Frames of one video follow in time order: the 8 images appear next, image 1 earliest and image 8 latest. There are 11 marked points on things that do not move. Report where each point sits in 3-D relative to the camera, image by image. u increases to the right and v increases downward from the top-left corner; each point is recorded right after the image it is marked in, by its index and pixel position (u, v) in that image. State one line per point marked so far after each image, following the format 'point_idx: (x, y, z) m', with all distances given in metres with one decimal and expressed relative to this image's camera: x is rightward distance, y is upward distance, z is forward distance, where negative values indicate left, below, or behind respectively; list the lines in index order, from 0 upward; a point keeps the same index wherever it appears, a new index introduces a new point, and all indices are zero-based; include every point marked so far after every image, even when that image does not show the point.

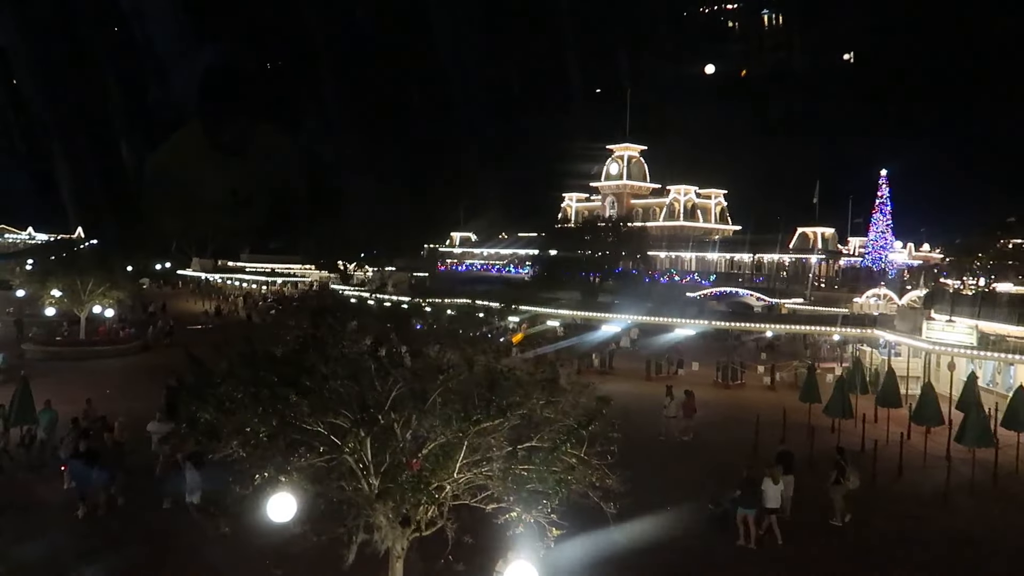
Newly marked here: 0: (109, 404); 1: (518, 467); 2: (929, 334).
0: (-10.2, -3.0, +18.8) m
1: (+0.1, -1.3, +5.5) m
2: (+10.2, -1.1, +18.3) m
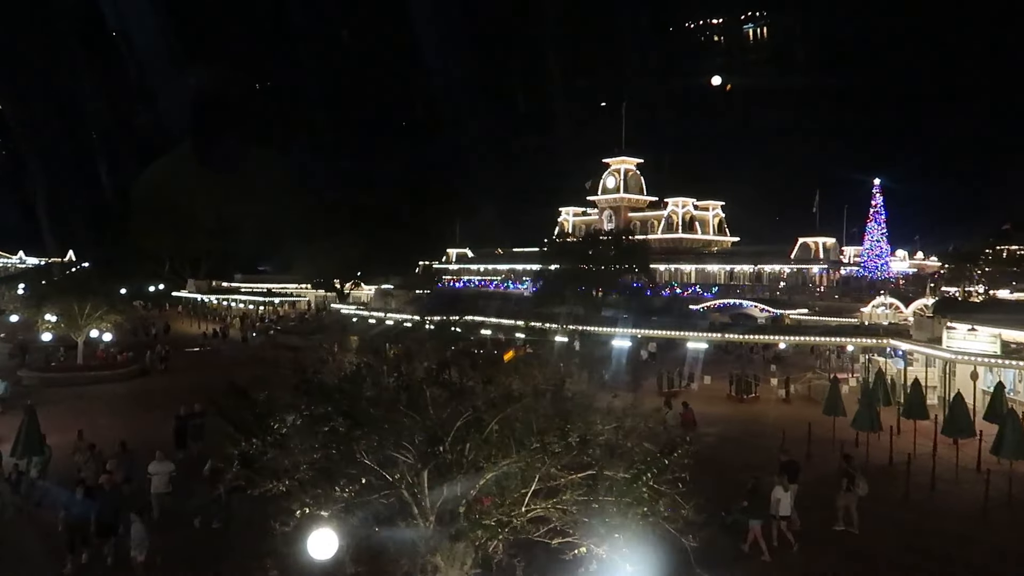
0: (-9.8, -3.6, +18.3) m
1: (+0.6, -1.5, +5.2) m
2: (+10.6, -1.3, +18.1) m
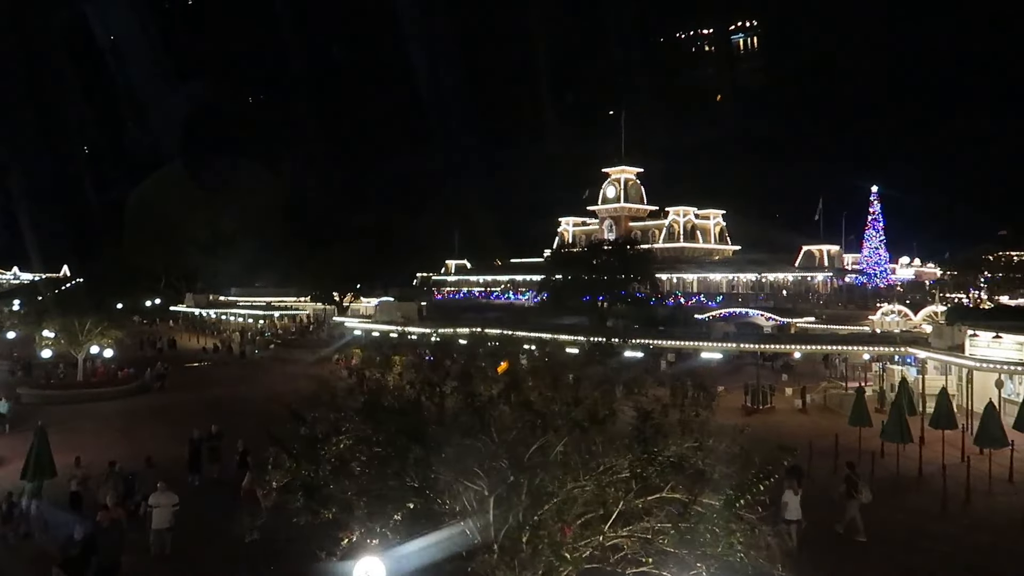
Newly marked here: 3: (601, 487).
0: (-9.4, -4.0, +17.9) m
1: (+1.0, -1.5, +4.8) m
2: (+10.9, -1.5, +17.8) m
3: (+0.6, -1.3, +4.9) m
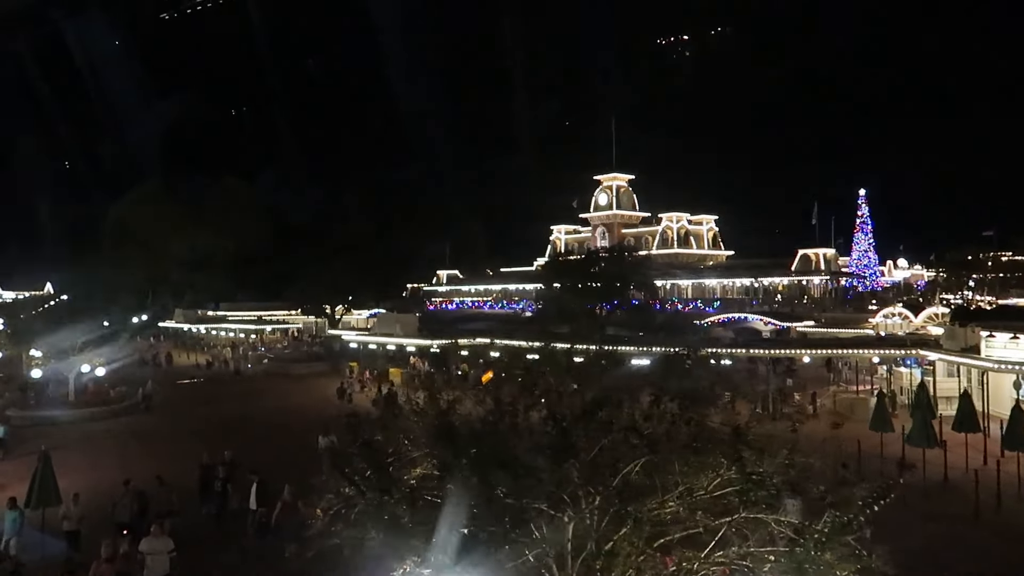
0: (-9.1, -4.4, +17.3) m
1: (+1.5, -1.6, +4.5) m
2: (+11.2, -1.5, +17.6) m
3: (+1.1, -1.3, +4.5) m
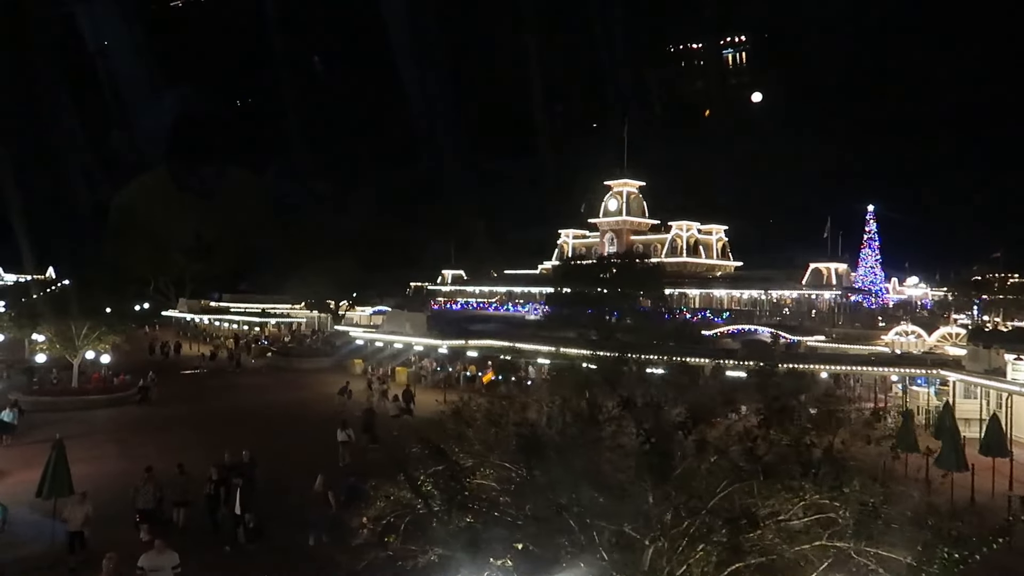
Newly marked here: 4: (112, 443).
0: (-8.8, -4.1, +17.0) m
1: (+2.0, -1.7, +4.2) m
2: (+11.6, -2.0, +17.4) m
3: (+1.5, -1.4, +4.2) m
4: (-10.5, -4.0, +19.5) m
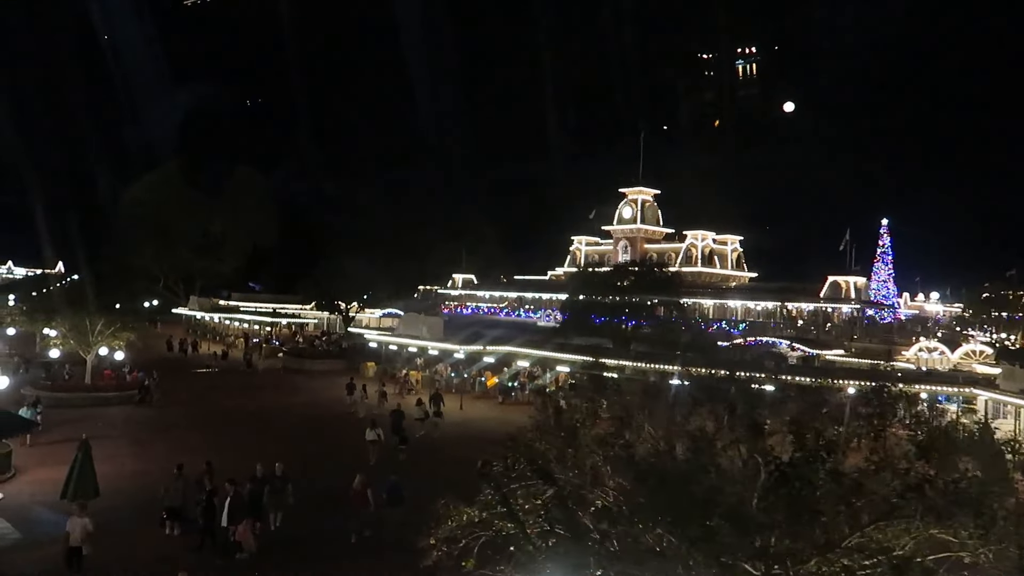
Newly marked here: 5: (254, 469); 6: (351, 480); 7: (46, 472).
0: (-8.3, -4.0, +16.7) m
1: (+2.5, -1.8, +3.8) m
2: (+12.2, -2.4, +16.9) m
3: (+2.0, -1.5, +3.9) m
4: (-9.9, -4.0, +19.2) m
5: (-5.9, -4.2, +17.2) m
6: (-3.5, -4.1, +16.2) m
7: (-10.2, -4.0, +16.1) m
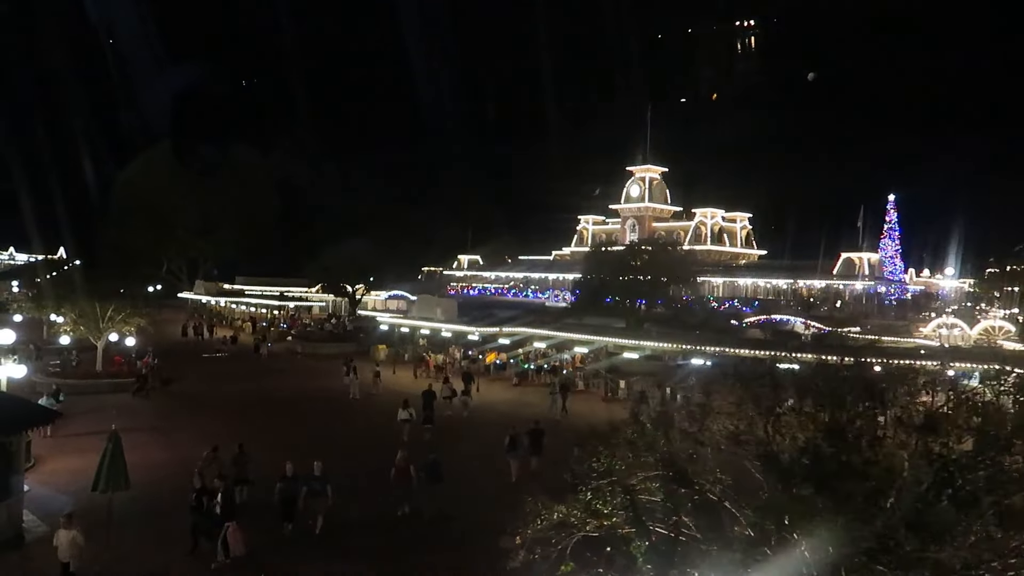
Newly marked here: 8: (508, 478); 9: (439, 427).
0: (-7.6, -3.7, +16.4) m
1: (+3.1, -1.6, +3.5) m
2: (+12.8, -1.9, +16.6) m
3: (+2.6, -1.4, +3.5) m
4: (-9.3, -3.6, +18.9) m
5: (-5.3, -3.8, +16.9) m
6: (-2.9, -3.7, +16.0) m
7: (-9.6, -3.7, +15.9) m
8: (-0.1, -3.8, +15.5) m
9: (-1.9, -3.6, +19.3) m
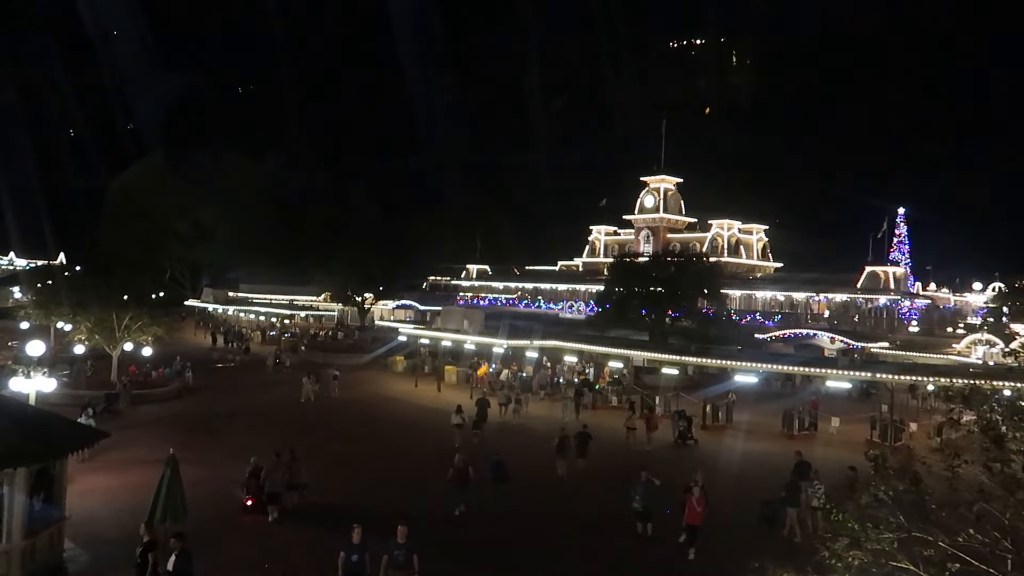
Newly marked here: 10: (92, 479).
0: (-6.6, -3.9, +15.5) m
1: (+4.3, -1.8, +2.8) m
2: (+13.9, -2.3, +16.0) m
3: (+3.8, -1.5, +2.8) m
4: (-8.2, -3.8, +18.1) m
5: (-4.2, -4.0, +16.1) m
6: (-1.8, -4.0, +15.2) m
7: (-8.5, -3.9, +15.0) m
8: (+1.0, -4.1, +14.7) m
9: (-0.8, -3.9, +18.5) m
10: (-8.6, -3.9, +15.0) m
